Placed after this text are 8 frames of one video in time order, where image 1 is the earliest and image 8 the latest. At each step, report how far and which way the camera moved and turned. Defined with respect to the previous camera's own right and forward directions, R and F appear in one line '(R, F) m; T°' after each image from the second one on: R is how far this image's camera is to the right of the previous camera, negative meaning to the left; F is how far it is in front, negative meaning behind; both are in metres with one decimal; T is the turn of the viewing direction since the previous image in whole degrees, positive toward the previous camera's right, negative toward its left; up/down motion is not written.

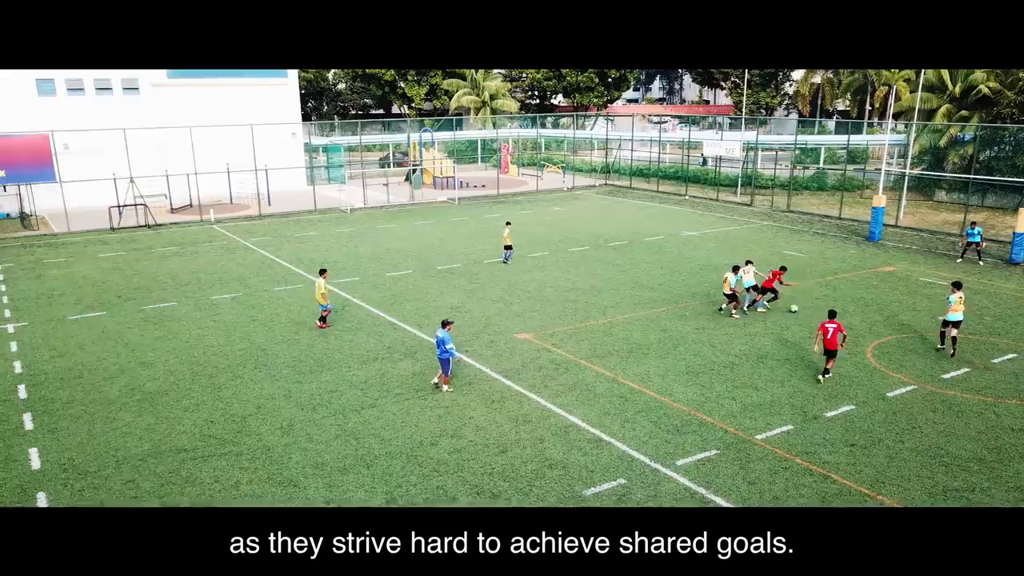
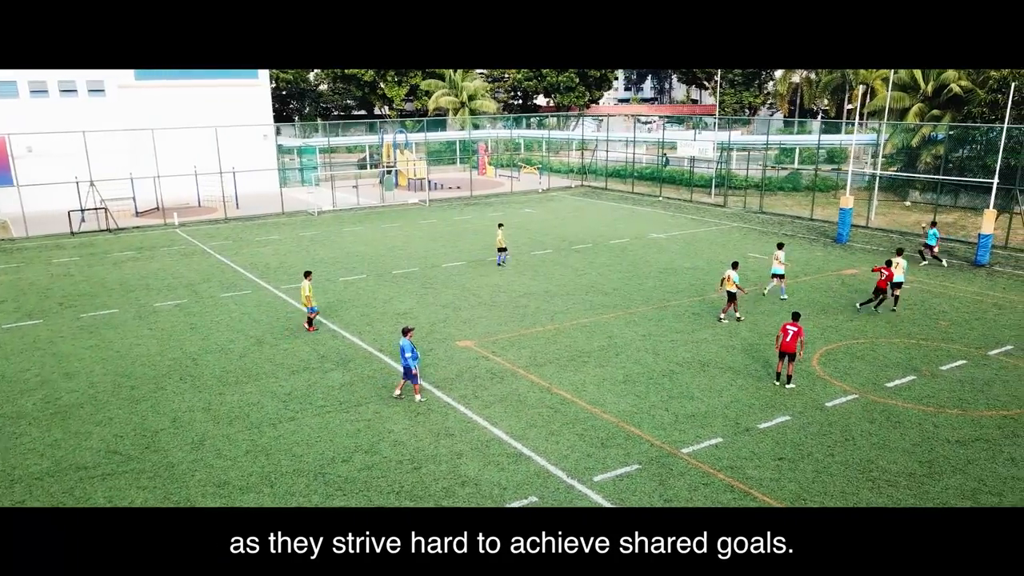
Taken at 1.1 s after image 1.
(+1.2, +0.4) m; 0°
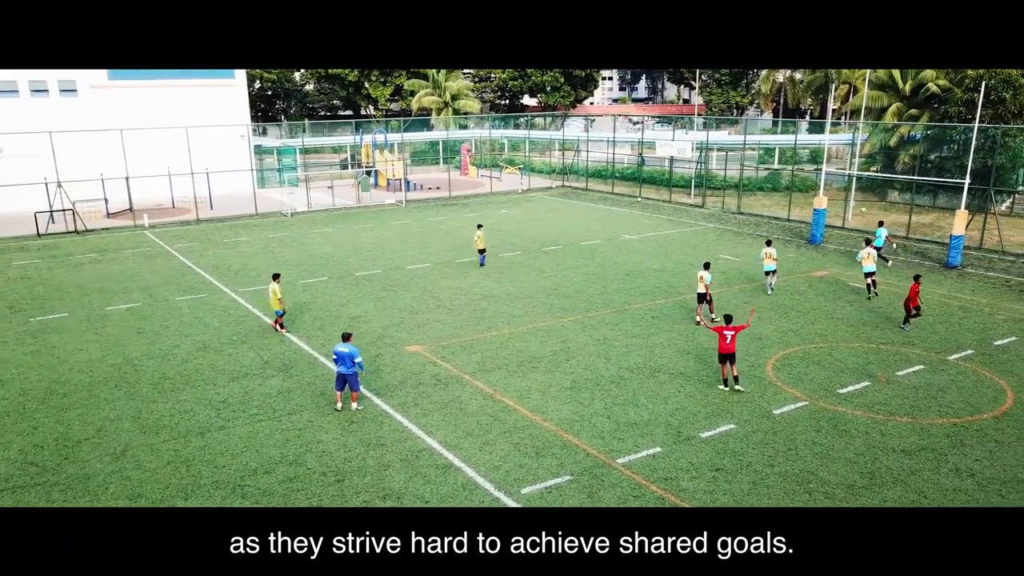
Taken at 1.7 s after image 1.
(+1.0, +0.4) m; 0°
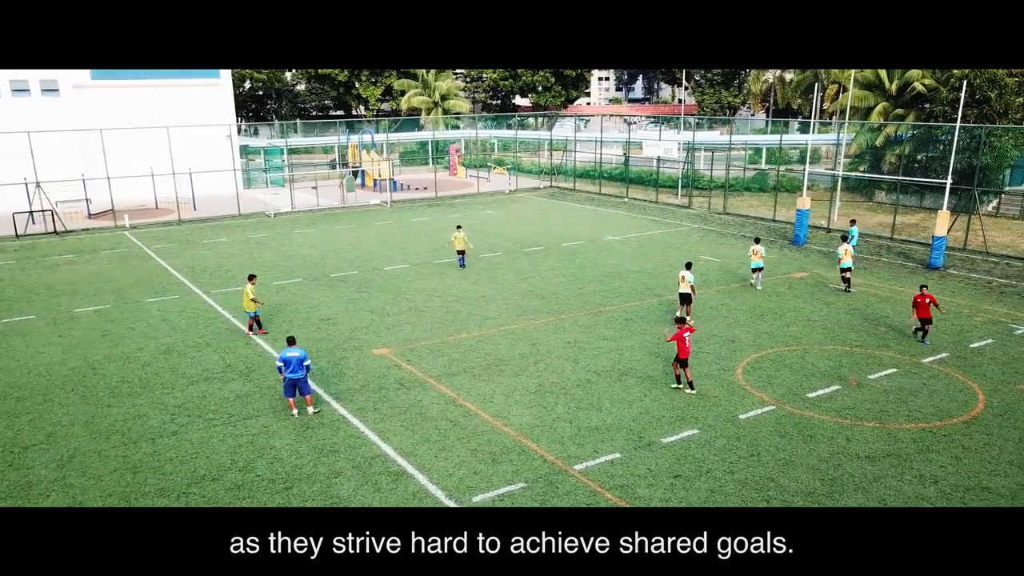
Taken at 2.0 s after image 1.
(+0.6, +0.2) m; 0°
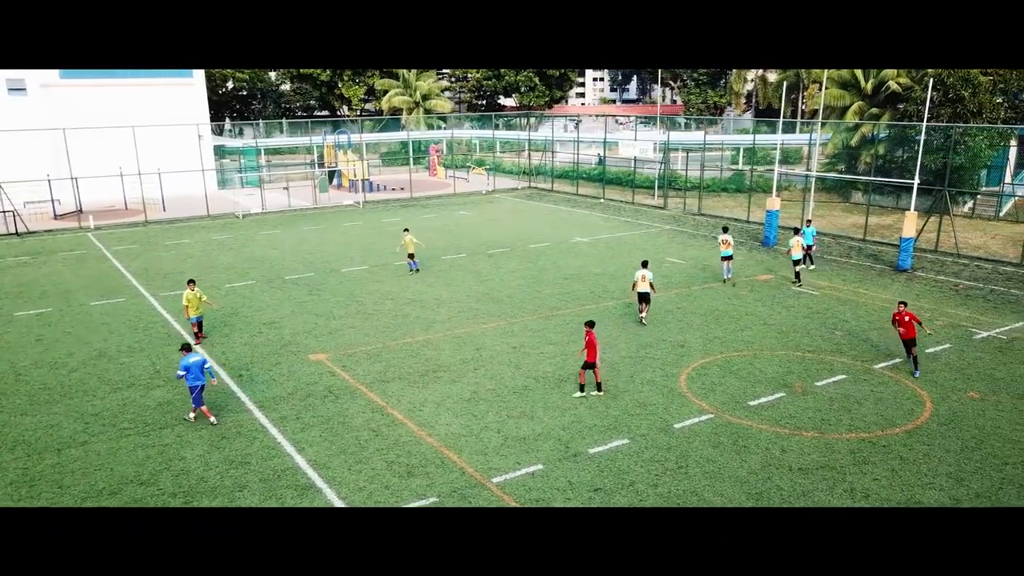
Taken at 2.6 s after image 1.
(+1.1, +0.5) m; 0°
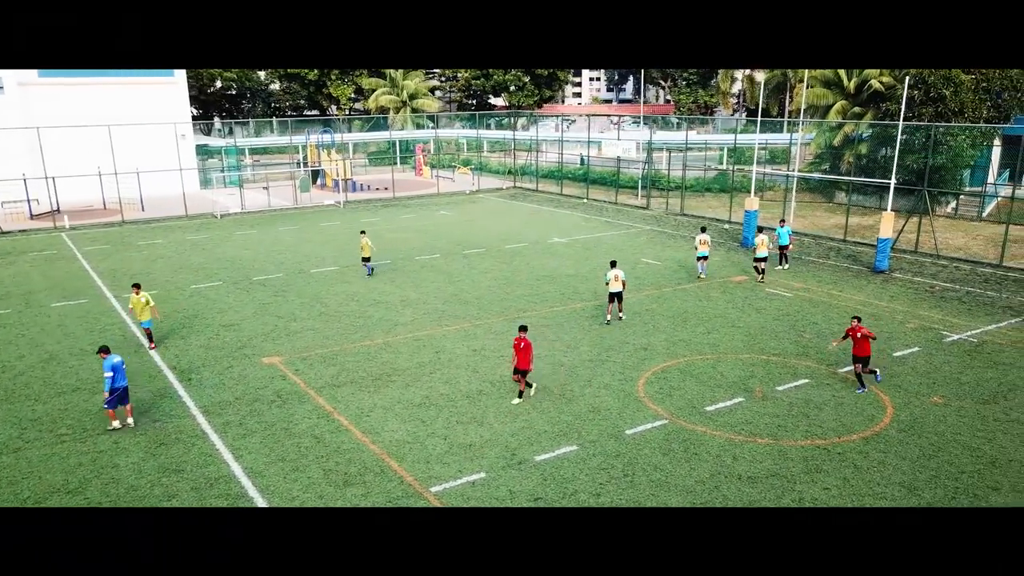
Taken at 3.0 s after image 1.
(+0.7, +0.3) m; 0°
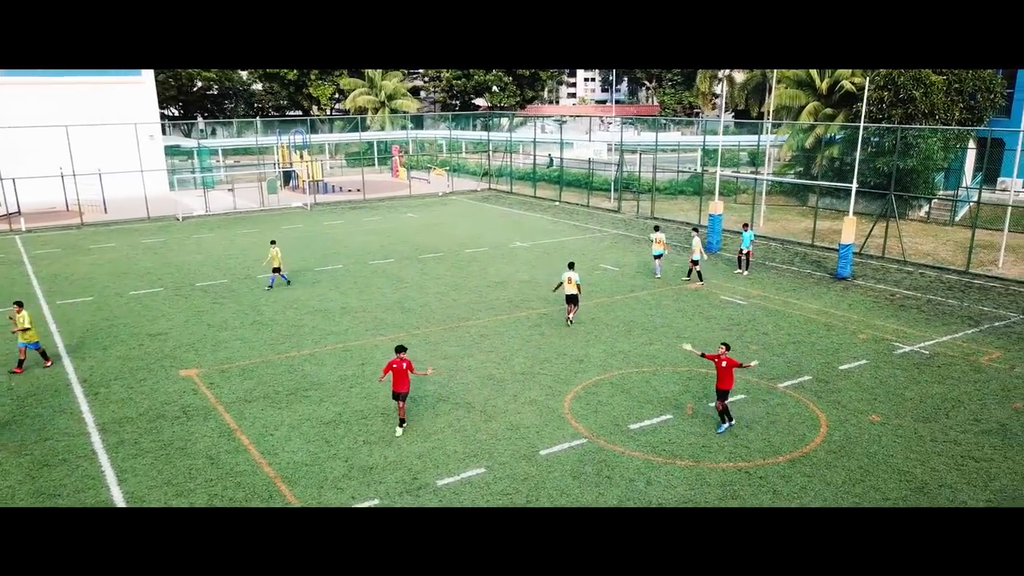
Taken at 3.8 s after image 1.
(+1.2, +0.6) m; 0°
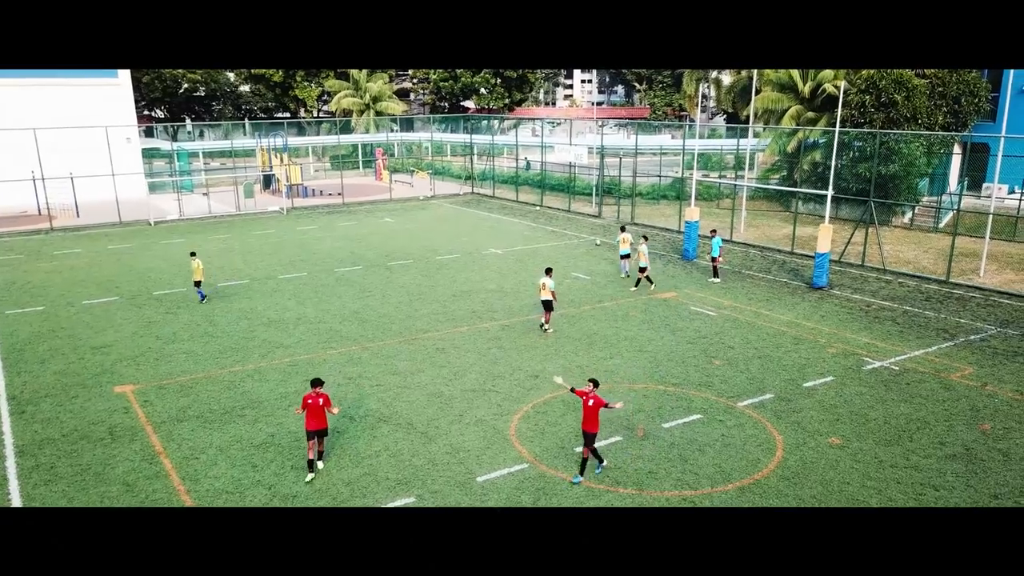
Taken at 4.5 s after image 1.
(+0.8, +0.6) m; 0°
